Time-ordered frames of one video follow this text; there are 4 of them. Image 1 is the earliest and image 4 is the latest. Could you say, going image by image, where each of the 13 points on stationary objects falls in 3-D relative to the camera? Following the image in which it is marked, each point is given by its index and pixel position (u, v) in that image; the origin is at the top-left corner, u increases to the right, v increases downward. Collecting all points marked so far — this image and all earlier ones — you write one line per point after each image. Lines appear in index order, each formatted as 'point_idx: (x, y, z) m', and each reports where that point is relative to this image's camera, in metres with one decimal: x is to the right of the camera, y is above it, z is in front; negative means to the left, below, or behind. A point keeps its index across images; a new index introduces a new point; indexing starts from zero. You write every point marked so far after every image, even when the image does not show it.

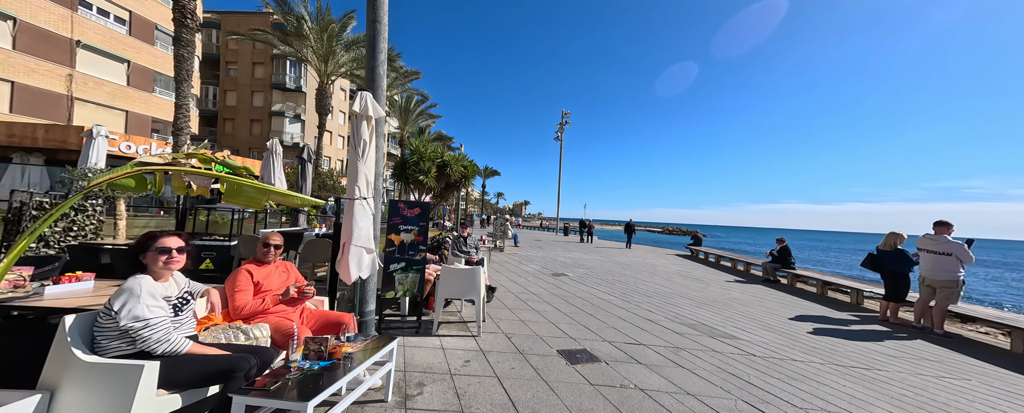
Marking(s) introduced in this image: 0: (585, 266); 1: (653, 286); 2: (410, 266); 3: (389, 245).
0: (+2.4, -2.0, +12.2) m
1: (+3.4, -2.0, +9.0) m
2: (-1.3, -0.8, +4.7) m
3: (-1.6, -0.5, +4.6) m
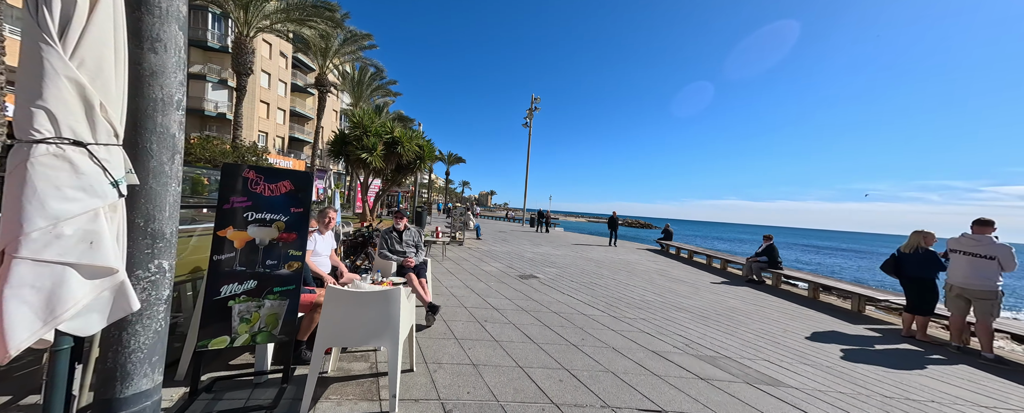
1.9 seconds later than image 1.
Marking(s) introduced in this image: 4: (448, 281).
0: (+1.3, -1.7, +10.4) m
1: (+2.5, -1.7, +7.4) m
2: (-1.7, -0.6, +2.6) m
3: (-1.9, -0.3, +2.4) m
4: (-1.2, -1.4, +7.1) m
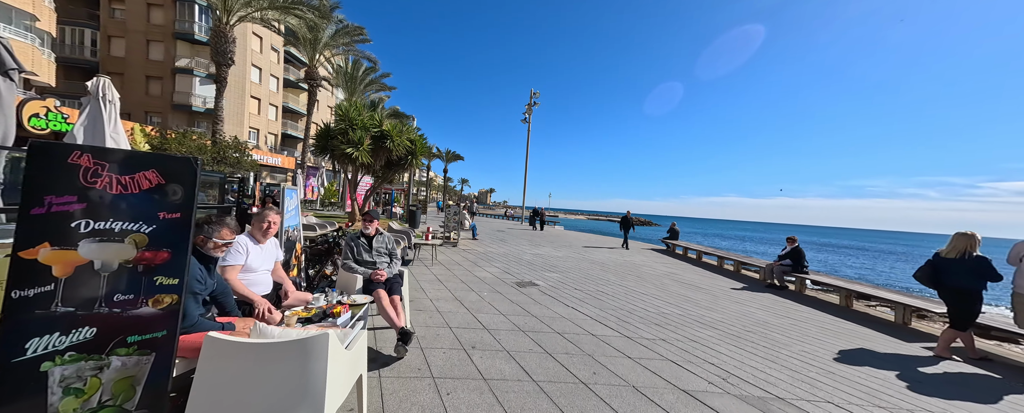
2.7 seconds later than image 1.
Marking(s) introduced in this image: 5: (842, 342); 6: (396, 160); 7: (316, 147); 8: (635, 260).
0: (+1.2, -1.6, +9.5) m
1: (+2.5, -1.7, +6.5) m
2: (-1.8, -0.6, +1.6) m
3: (-2.0, -0.3, +1.5) m
4: (-1.3, -1.4, +6.2) m
5: (+4.9, -2.0, +5.4) m
6: (-4.5, +1.8, +14.0) m
7: (-7.3, +2.2, +13.6) m
8: (+4.0, -1.7, +11.9) m
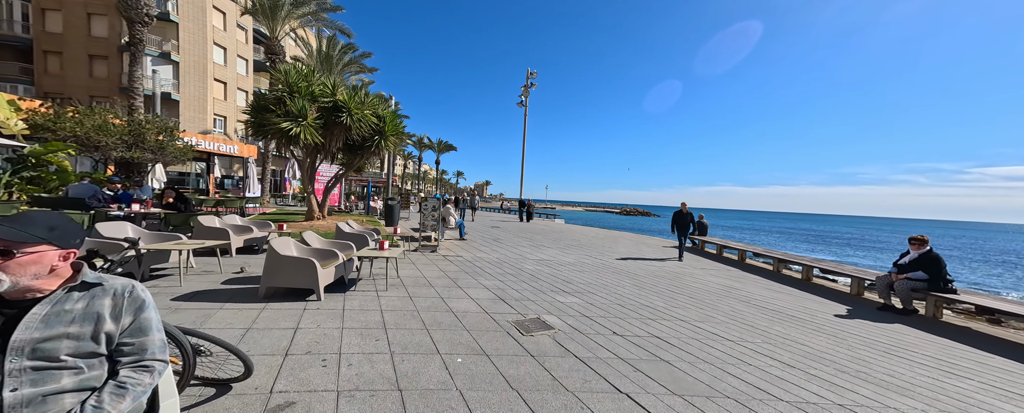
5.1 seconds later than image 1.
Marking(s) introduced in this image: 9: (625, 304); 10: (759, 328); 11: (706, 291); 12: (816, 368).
0: (+1.1, -1.5, +6.6) m
1: (+2.5, -1.6, +3.6) m
2: (-1.8, -0.6, -1.3) m
3: (-2.0, -0.3, -1.5) m
4: (-1.3, -1.4, +3.2) m
5: (+4.9, -1.9, +2.5) m
6: (-4.6, +2.0, +11.0) m
7: (-7.4, +2.3, +10.5) m
8: (+3.9, -1.5, +9.0) m
9: (+1.8, -1.5, +5.8) m
10: (+3.3, -1.6, +4.9) m
11: (+3.7, -1.6, +7.0) m
12: (+3.1, -1.6, +3.7) m
